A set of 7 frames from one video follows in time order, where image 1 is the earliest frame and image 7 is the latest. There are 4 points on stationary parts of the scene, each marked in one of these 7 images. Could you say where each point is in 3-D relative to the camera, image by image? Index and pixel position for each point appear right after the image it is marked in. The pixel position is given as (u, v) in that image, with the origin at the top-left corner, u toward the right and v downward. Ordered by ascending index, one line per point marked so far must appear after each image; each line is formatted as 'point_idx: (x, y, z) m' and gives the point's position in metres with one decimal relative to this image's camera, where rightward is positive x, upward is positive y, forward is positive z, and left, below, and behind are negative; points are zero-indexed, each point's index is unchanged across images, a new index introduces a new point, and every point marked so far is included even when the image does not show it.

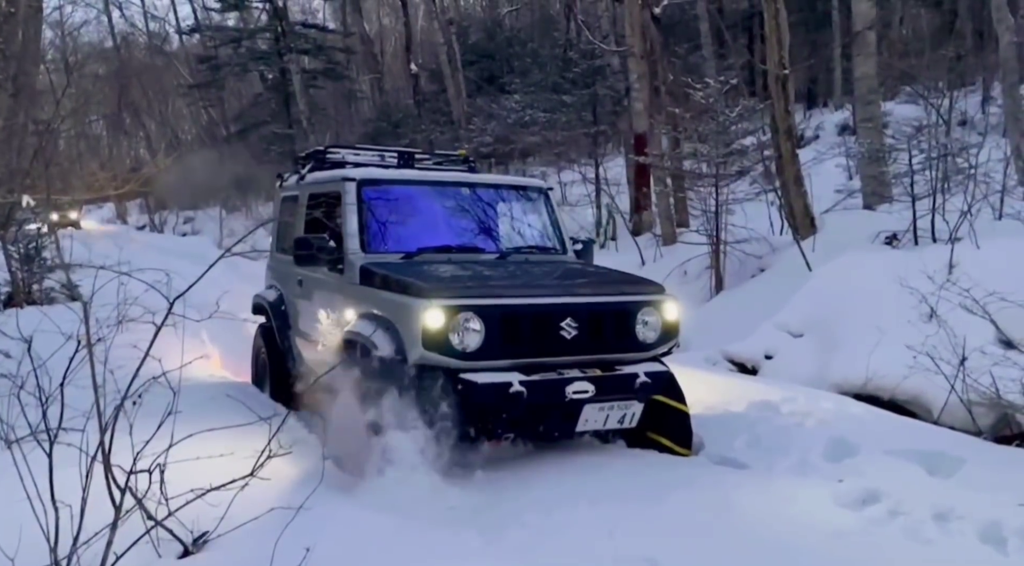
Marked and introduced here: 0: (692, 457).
0: (+1.0, -1.0, +5.2) m
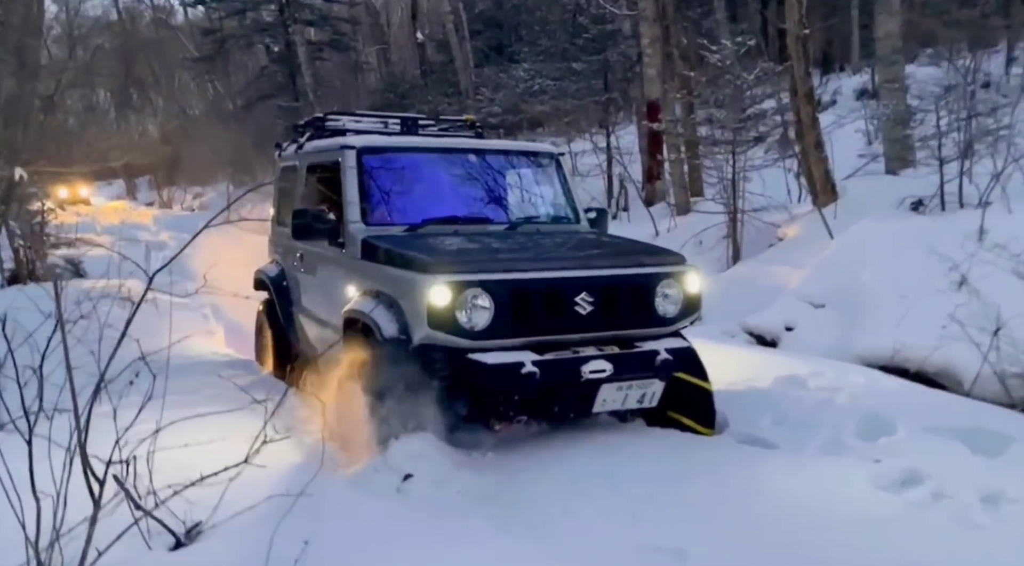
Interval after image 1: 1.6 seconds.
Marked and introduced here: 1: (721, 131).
0: (+1.1, -0.8, +4.9) m
1: (+2.8, +2.0, +11.9) m
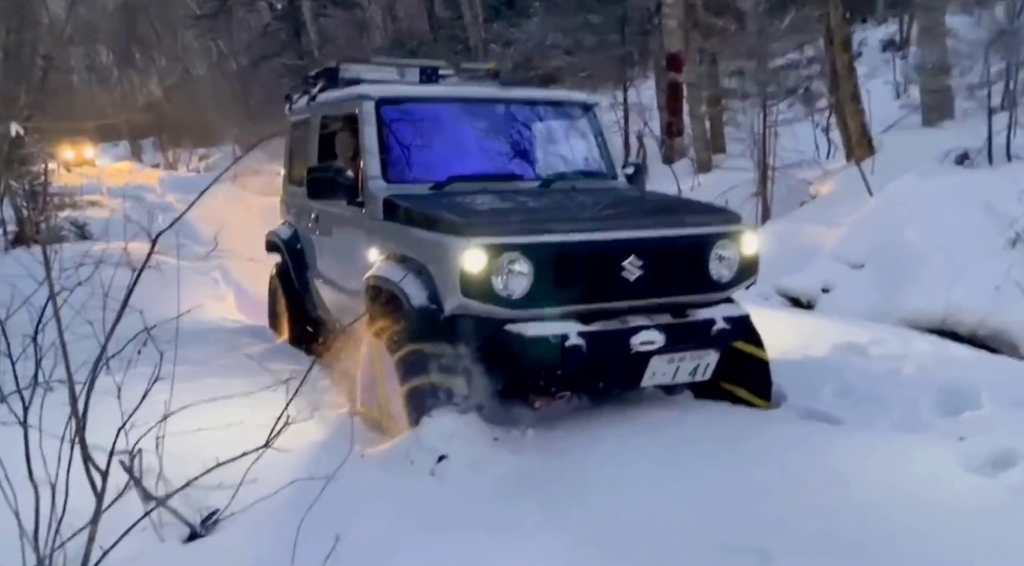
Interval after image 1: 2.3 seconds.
0: (+1.3, -0.6, +4.5) m
1: (+3.0, +2.6, +11.4) m
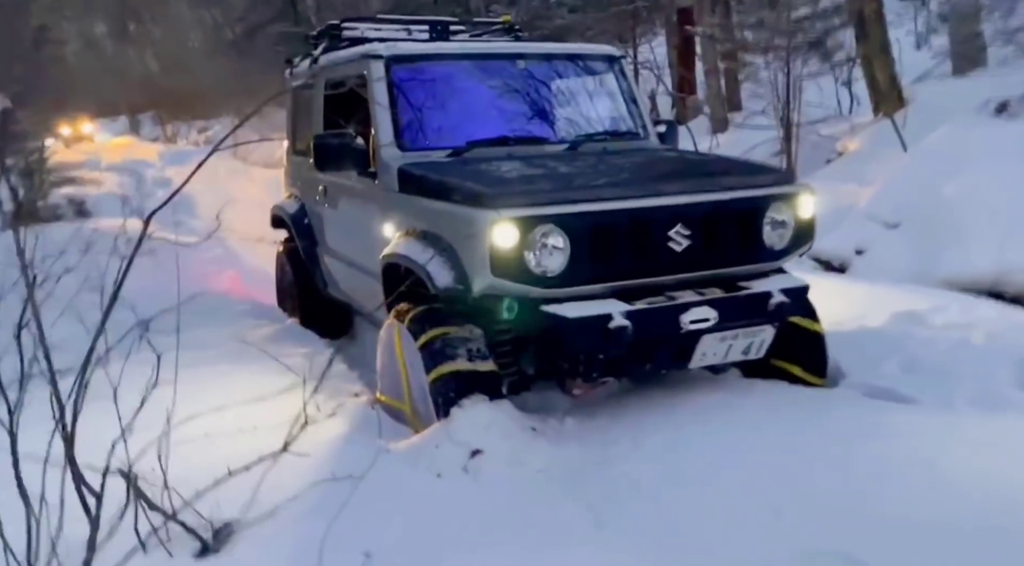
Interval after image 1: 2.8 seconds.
0: (+1.5, -0.5, +4.1) m
1: (+3.1, +3.0, +10.8) m
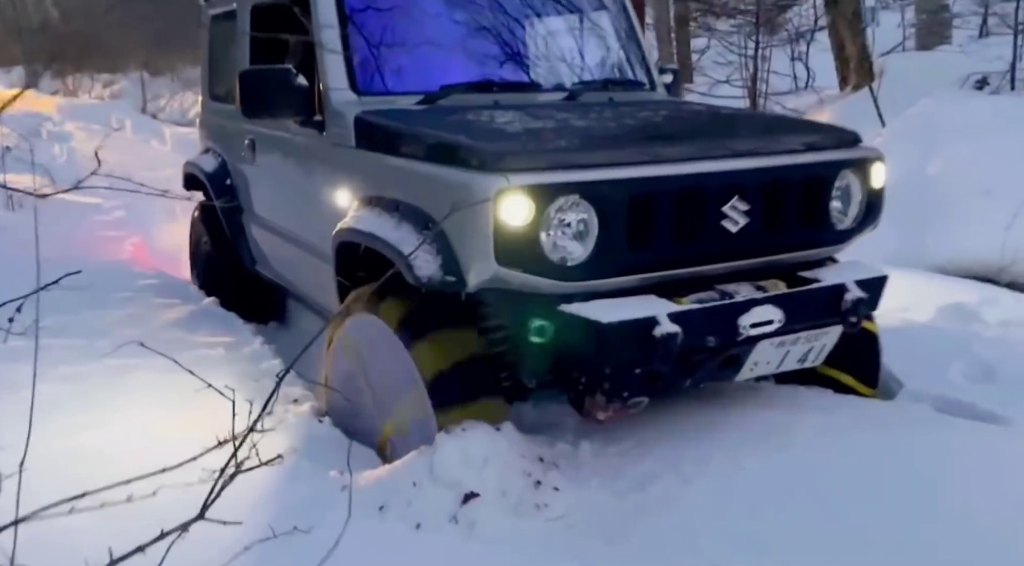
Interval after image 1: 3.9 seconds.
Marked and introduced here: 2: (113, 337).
0: (+1.4, -0.4, +3.3) m
1: (+2.5, +3.2, +10.1) m
2: (-1.8, -0.2, +4.2) m
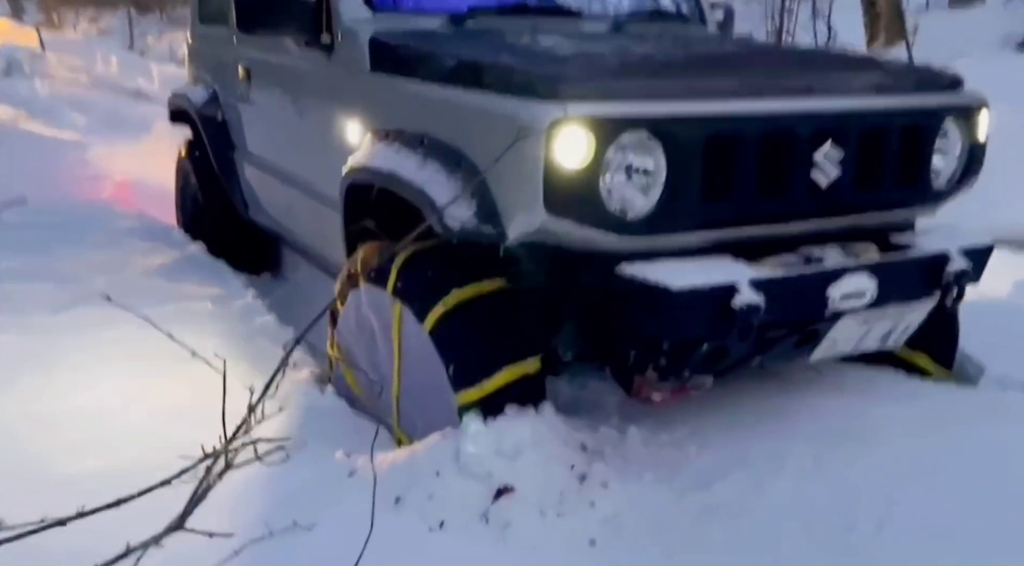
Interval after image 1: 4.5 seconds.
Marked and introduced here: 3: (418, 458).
0: (+1.5, -0.3, +2.9) m
1: (+2.7, +3.6, +9.5) m
2: (-1.7, 0.0, +3.7) m
3: (-0.2, -0.5, +2.3) m
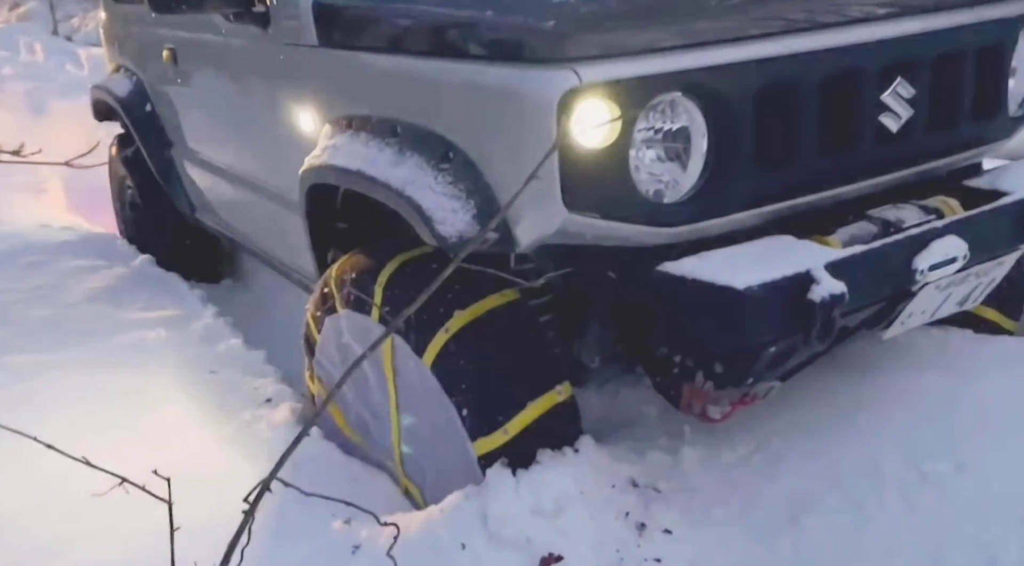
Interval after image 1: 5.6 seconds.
0: (+1.6, -0.2, +2.5) m
1: (+2.0, +4.3, +8.9) m
2: (-1.8, -0.1, +3.2) m
3: (-0.2, -0.5, +1.8) m
